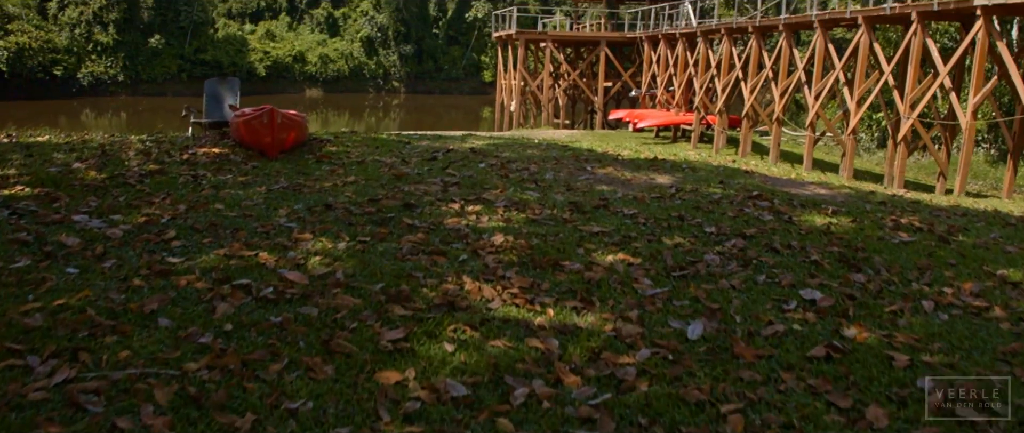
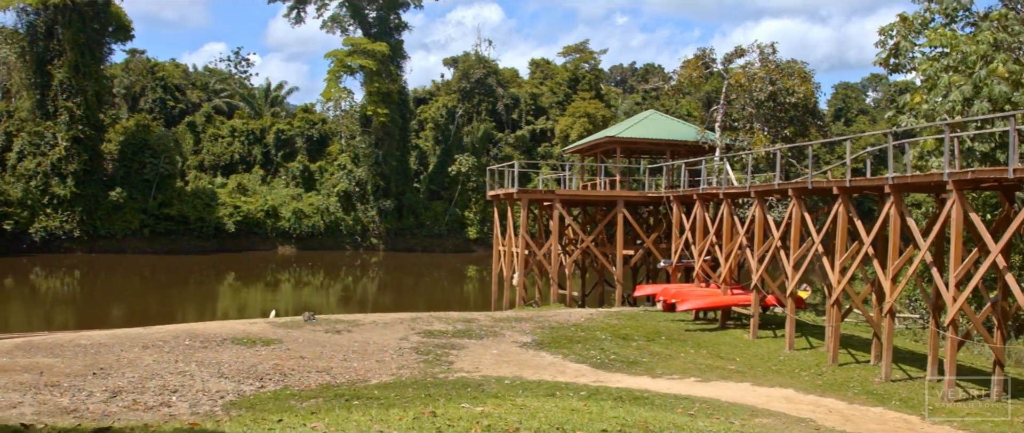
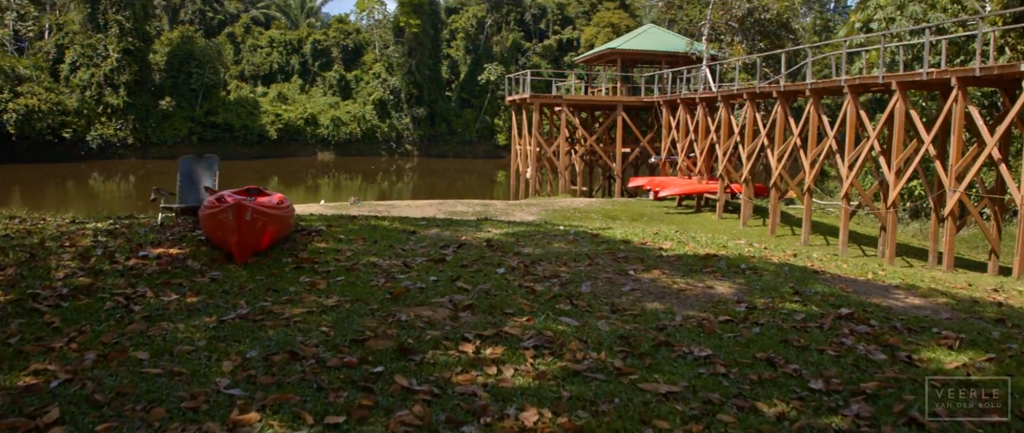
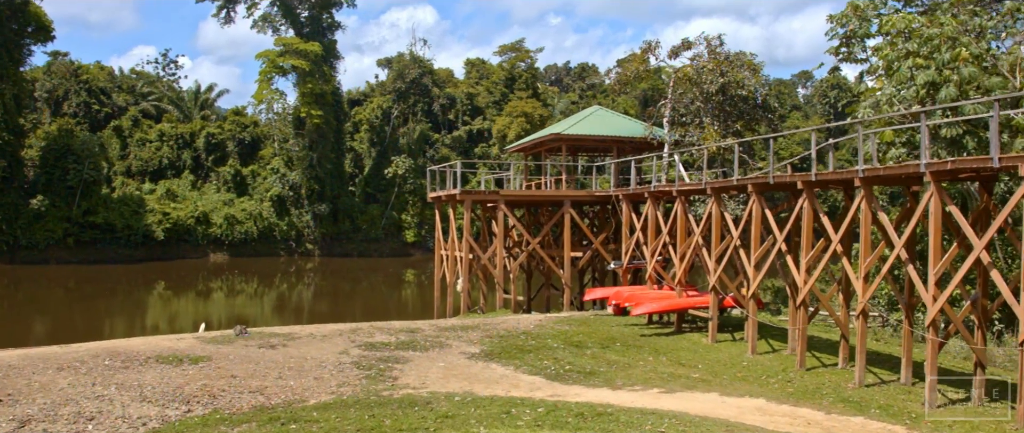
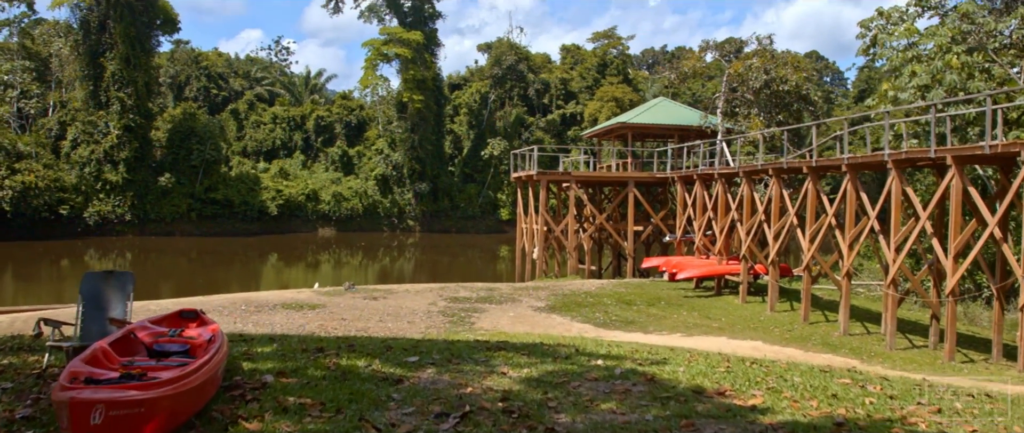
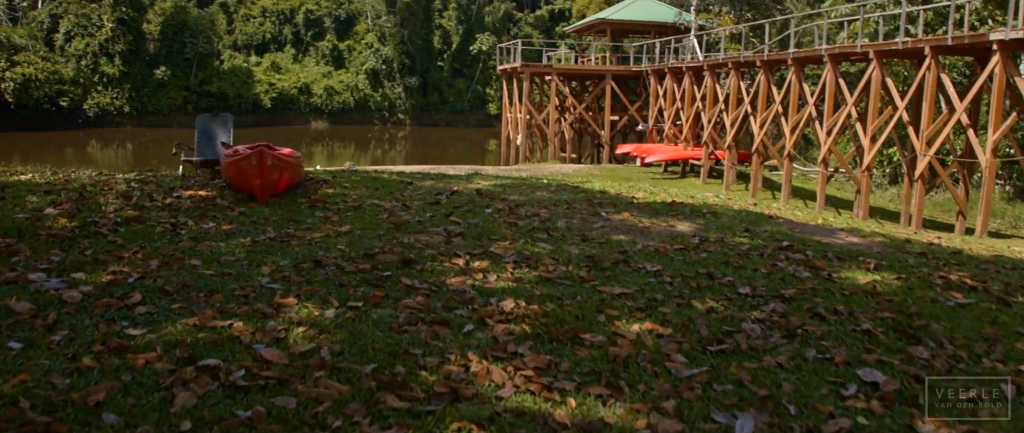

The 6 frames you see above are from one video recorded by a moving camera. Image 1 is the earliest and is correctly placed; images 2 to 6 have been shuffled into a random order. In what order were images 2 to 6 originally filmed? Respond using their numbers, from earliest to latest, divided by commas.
6, 3, 5, 2, 4
